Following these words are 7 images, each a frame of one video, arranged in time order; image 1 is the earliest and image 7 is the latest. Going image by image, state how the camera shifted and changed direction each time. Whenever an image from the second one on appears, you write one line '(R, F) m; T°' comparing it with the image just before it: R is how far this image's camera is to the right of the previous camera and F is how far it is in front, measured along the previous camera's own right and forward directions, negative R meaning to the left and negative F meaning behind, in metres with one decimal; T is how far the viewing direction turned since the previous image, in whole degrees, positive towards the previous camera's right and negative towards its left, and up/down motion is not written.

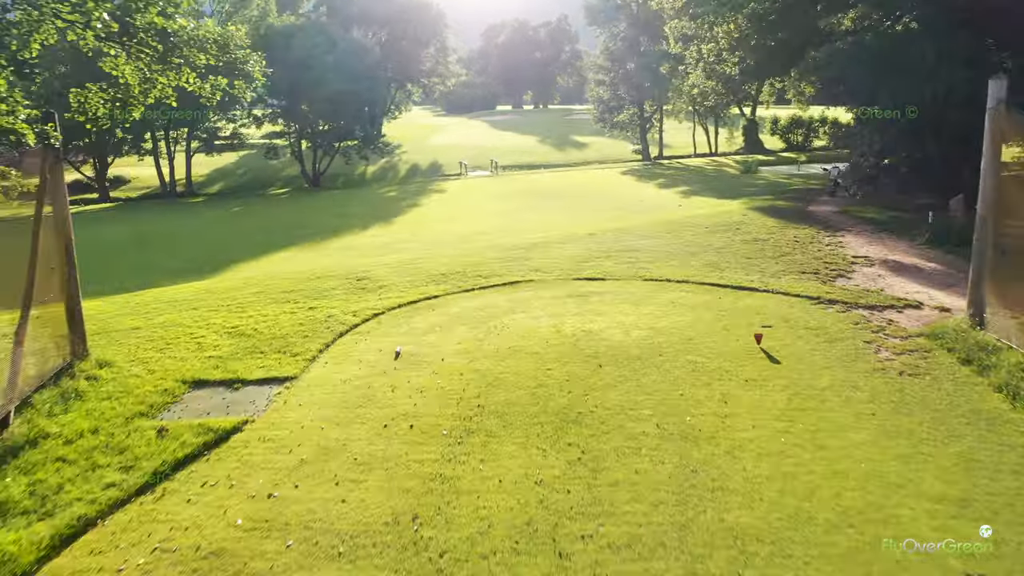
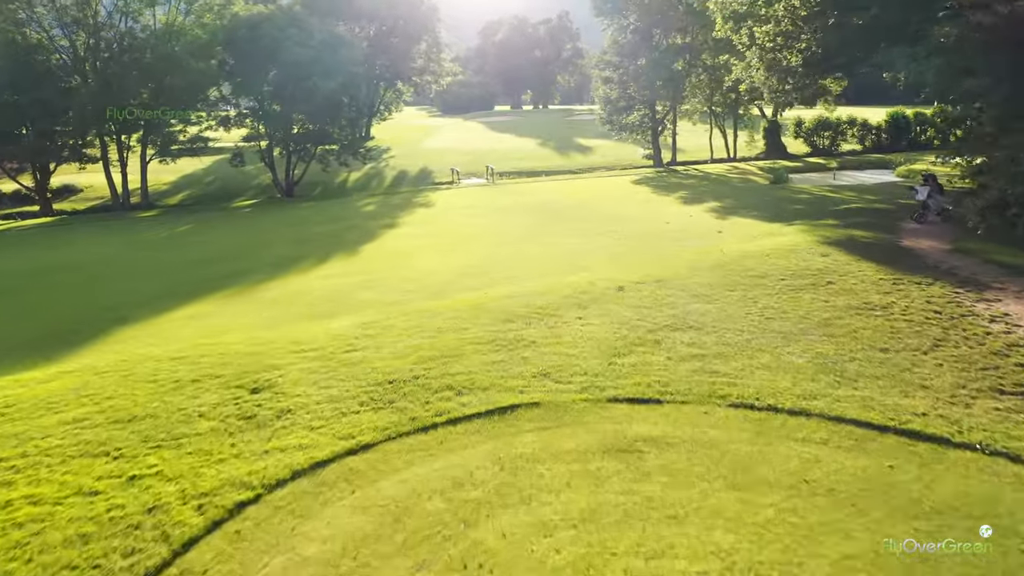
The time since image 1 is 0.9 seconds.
(+0.1, +3.9) m; 0°
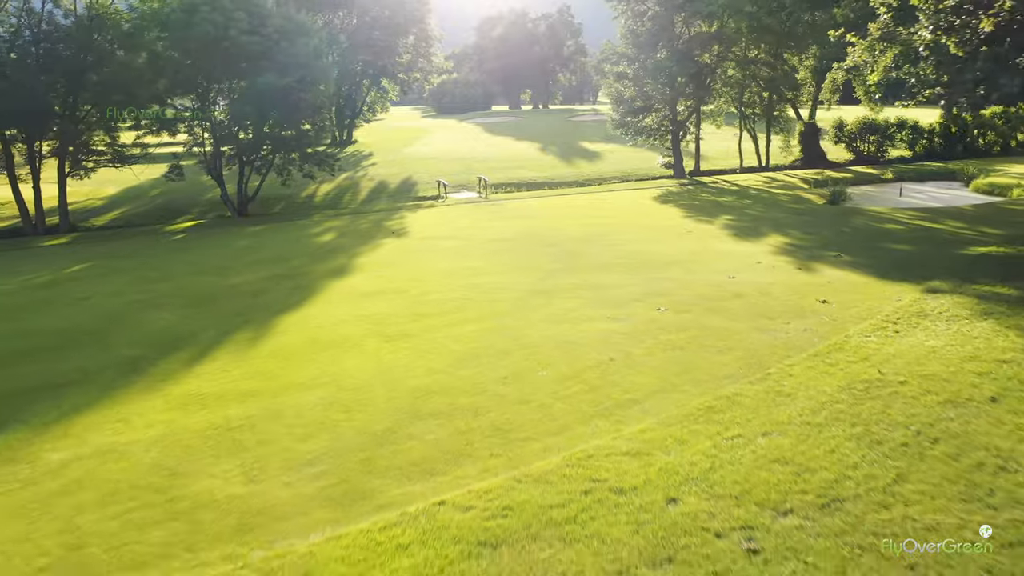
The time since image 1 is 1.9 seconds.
(+0.1, +5.4) m; 0°
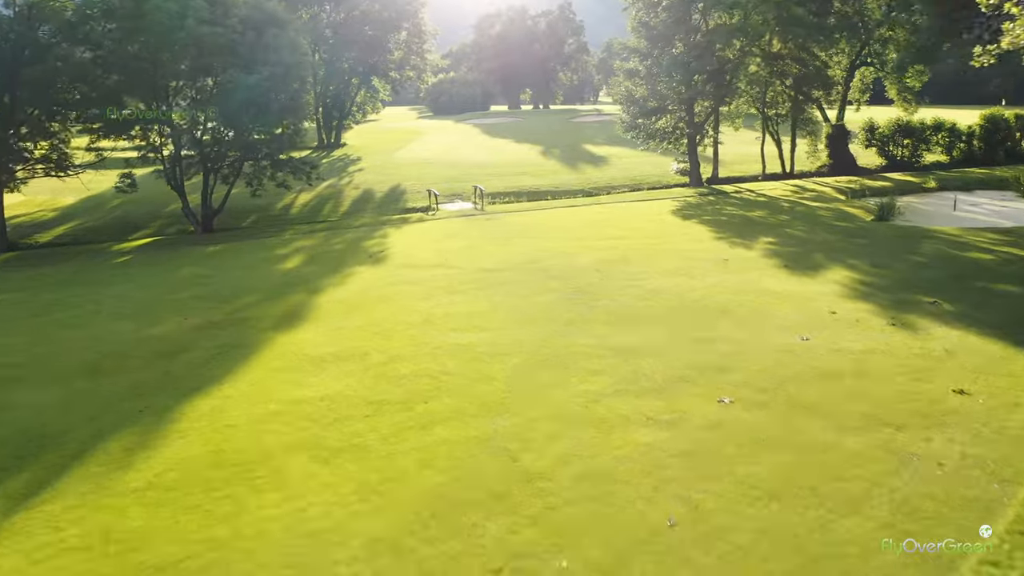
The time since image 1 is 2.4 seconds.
(0.0, +3.2) m; 0°
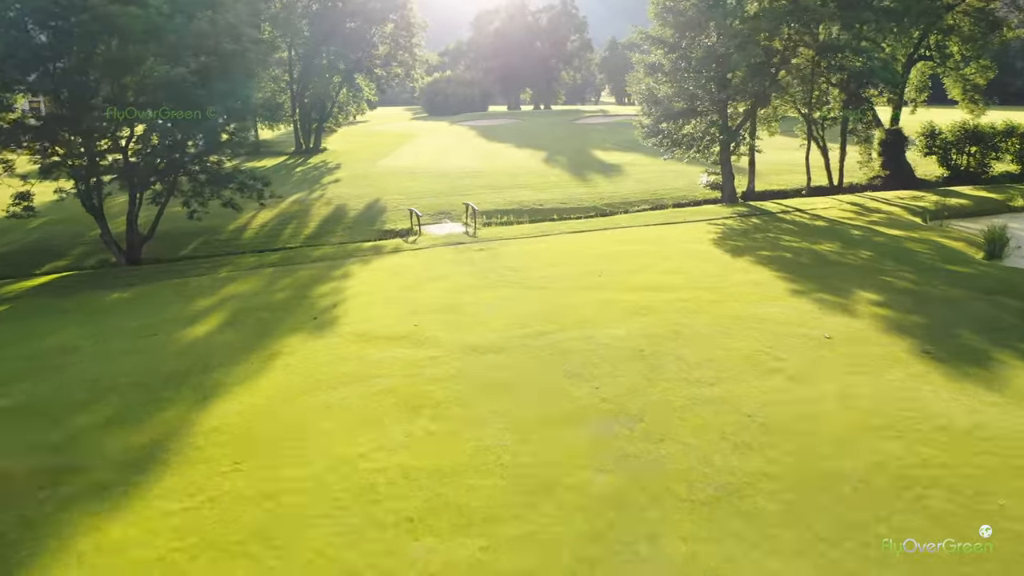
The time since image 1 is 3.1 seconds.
(0.0, +4.8) m; 0°
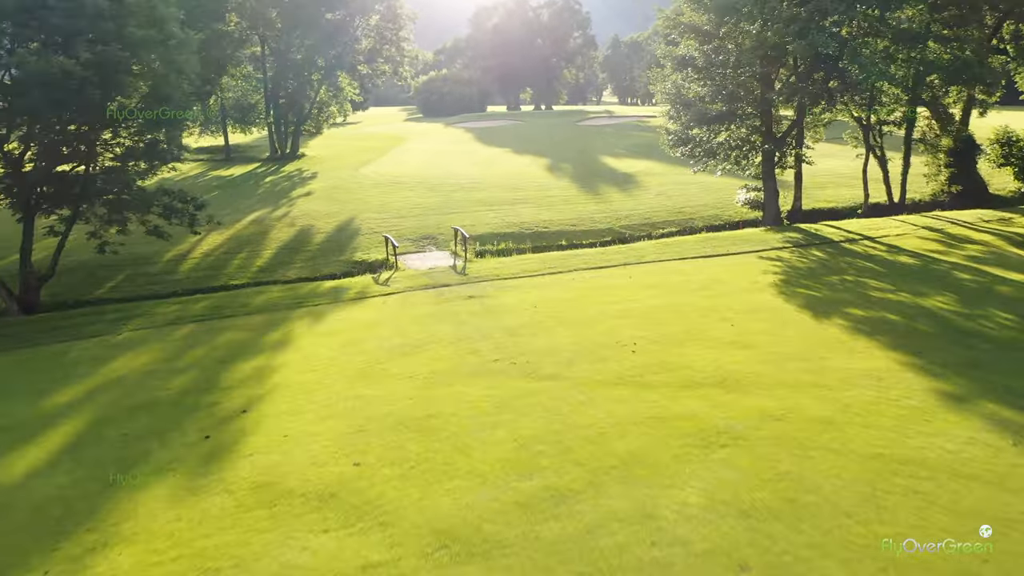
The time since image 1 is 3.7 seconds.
(0.0, +4.4) m; 0°
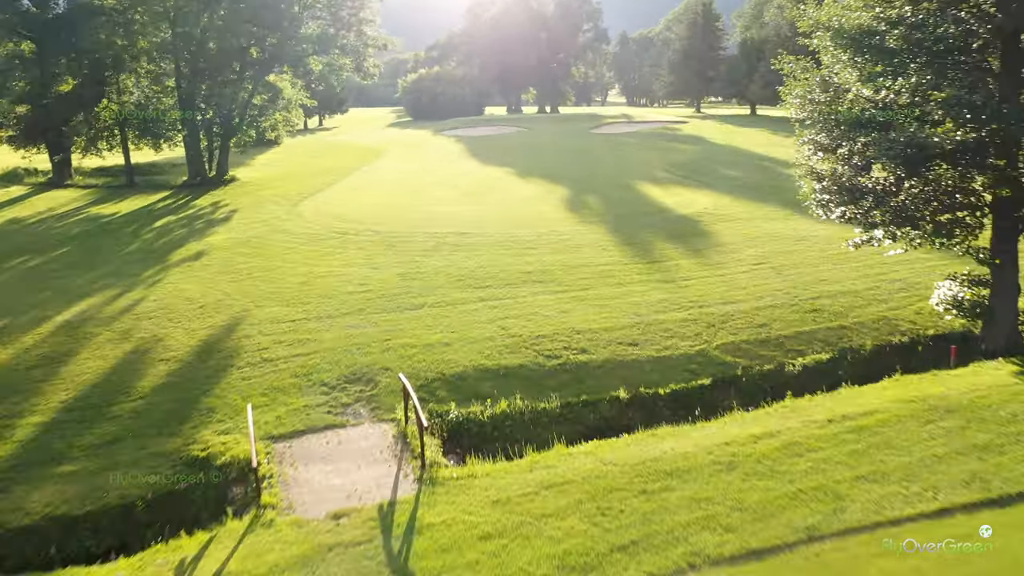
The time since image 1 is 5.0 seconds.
(-0.2, +10.2) m; 0°
